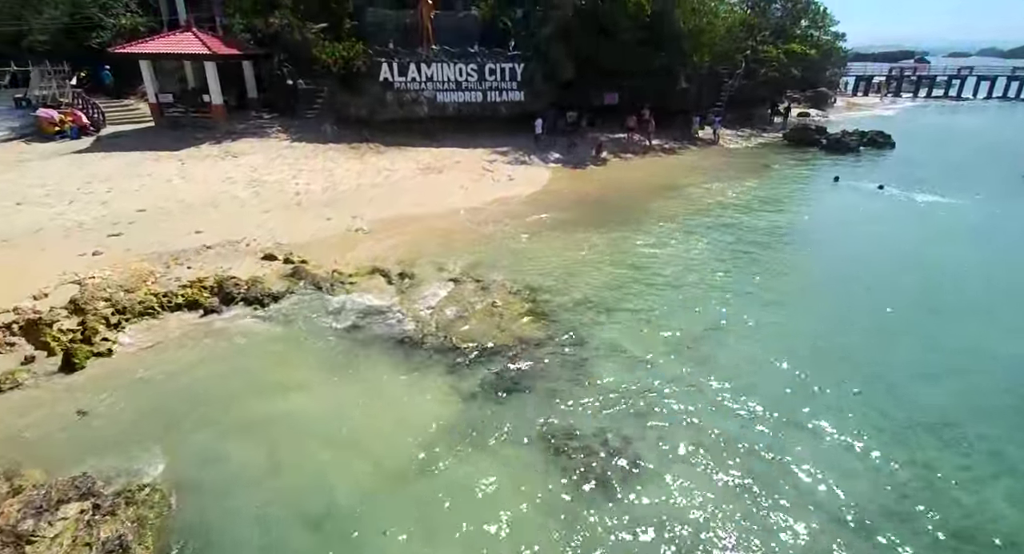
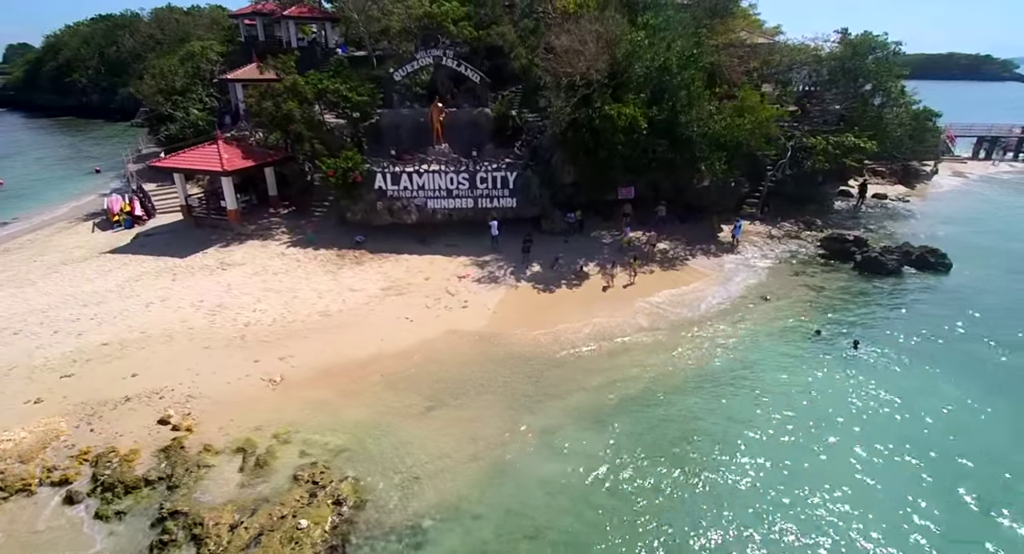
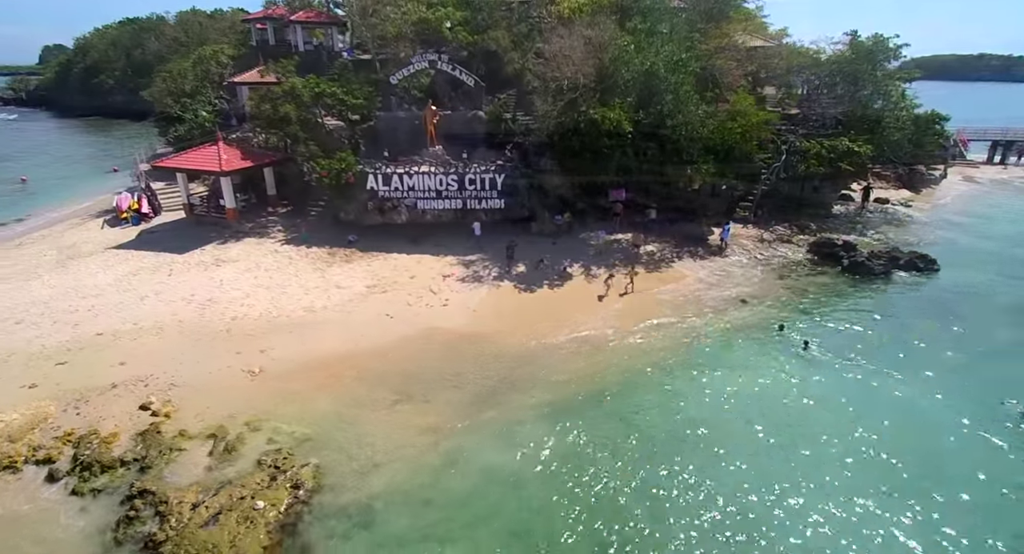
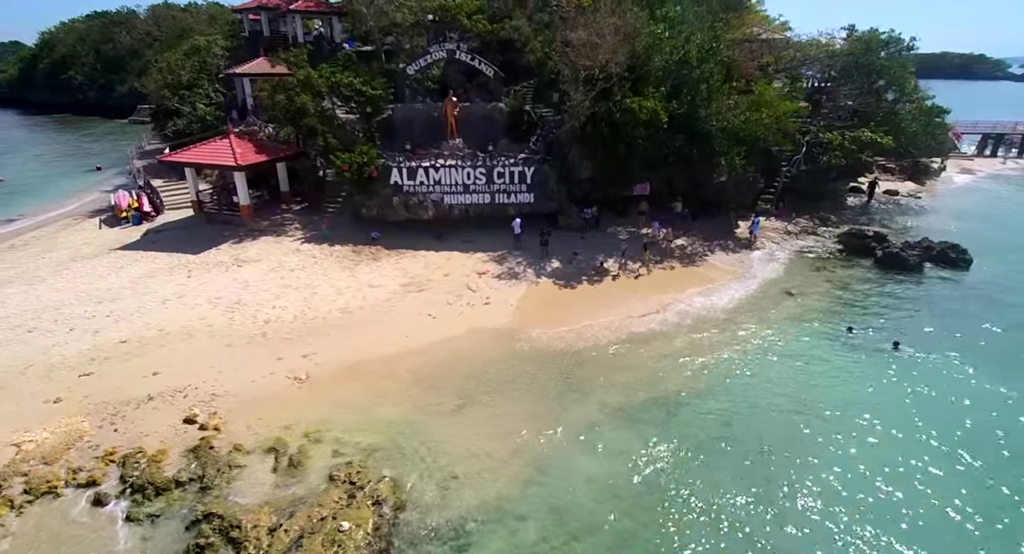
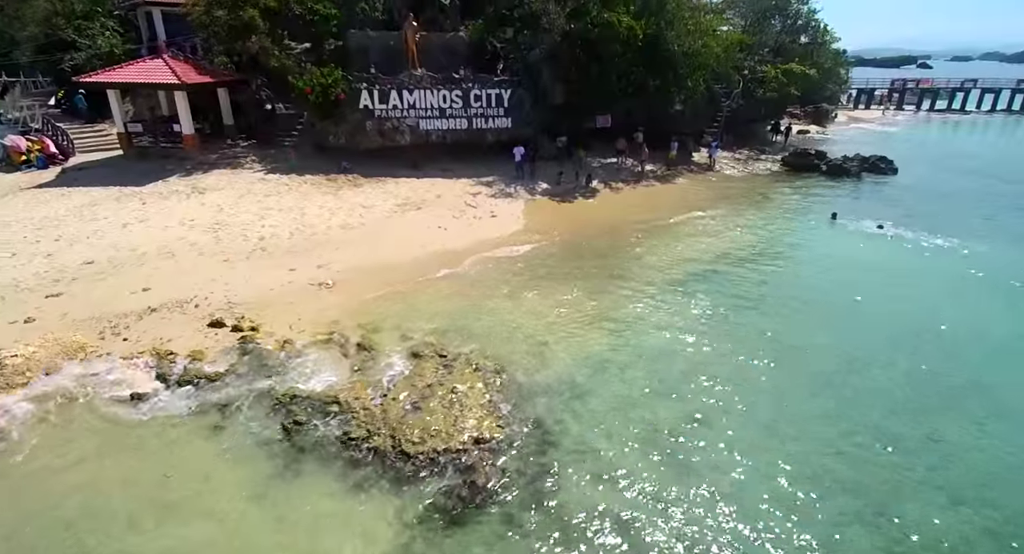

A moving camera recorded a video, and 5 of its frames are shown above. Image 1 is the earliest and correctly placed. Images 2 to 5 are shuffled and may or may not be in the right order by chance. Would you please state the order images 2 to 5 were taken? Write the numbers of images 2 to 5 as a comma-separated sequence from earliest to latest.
5, 4, 2, 3
